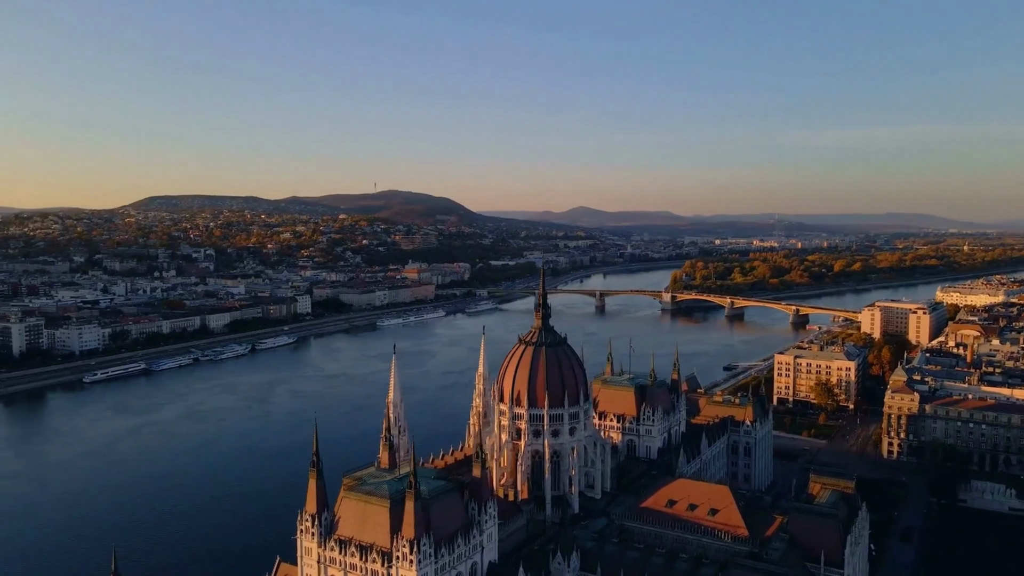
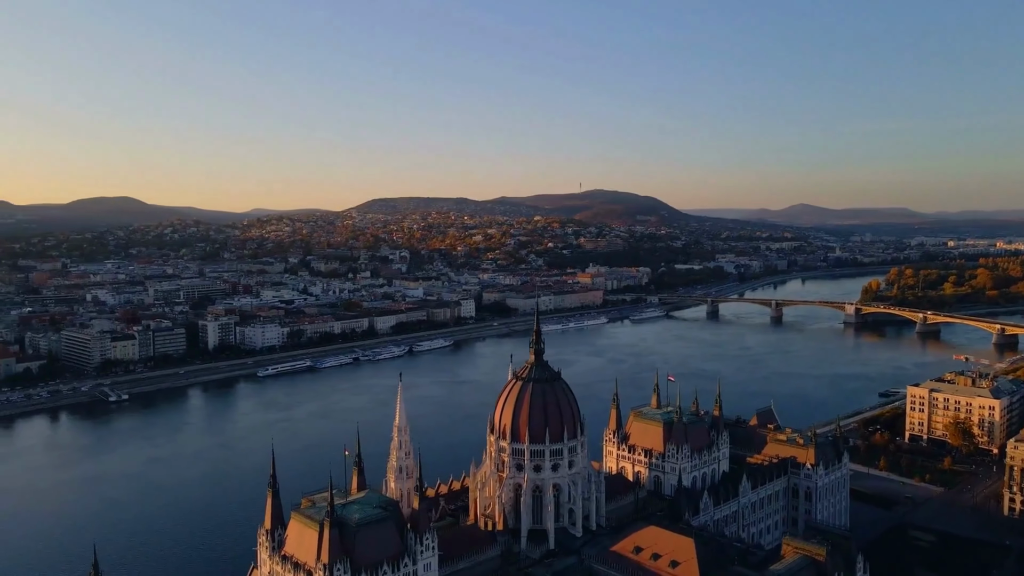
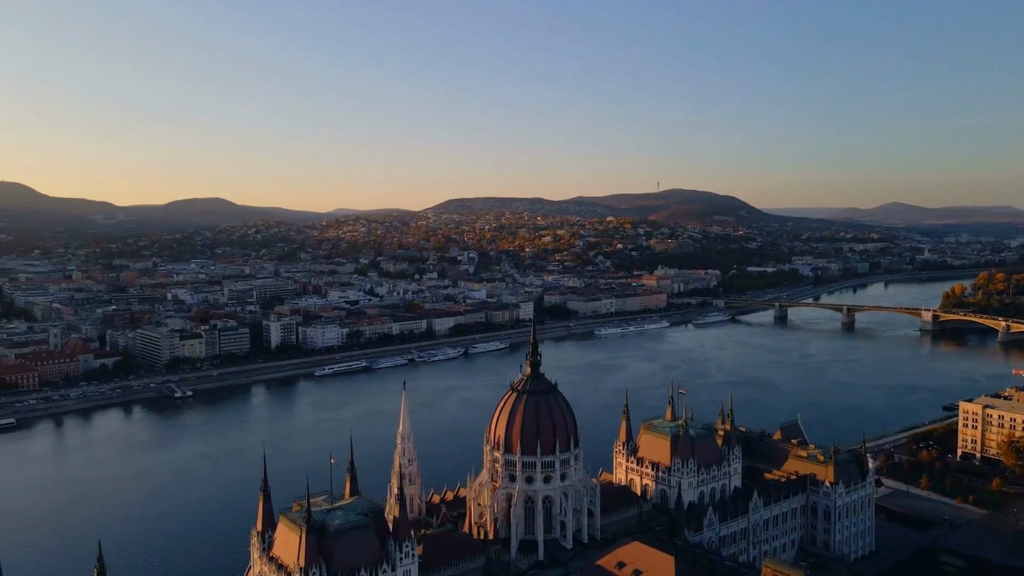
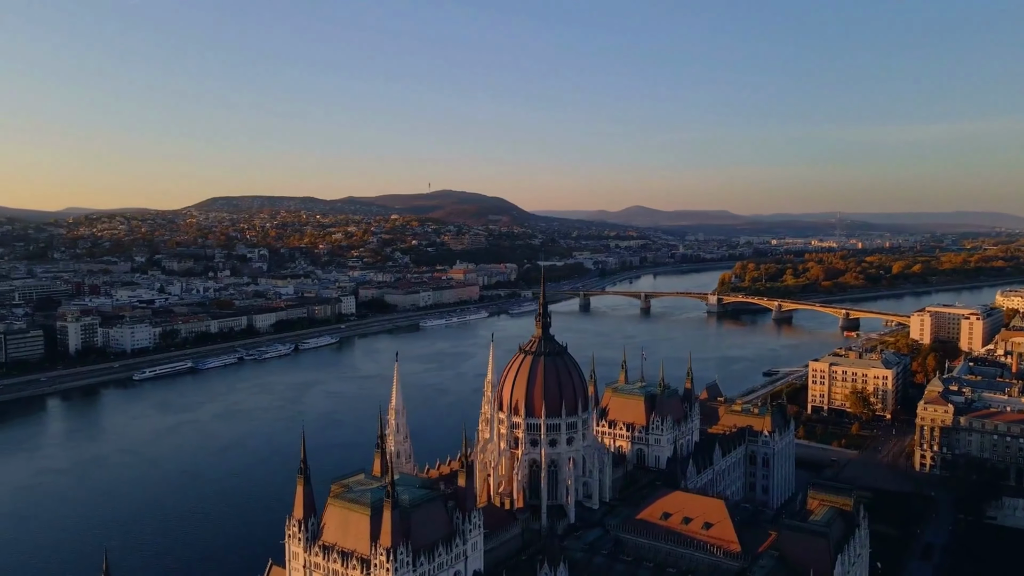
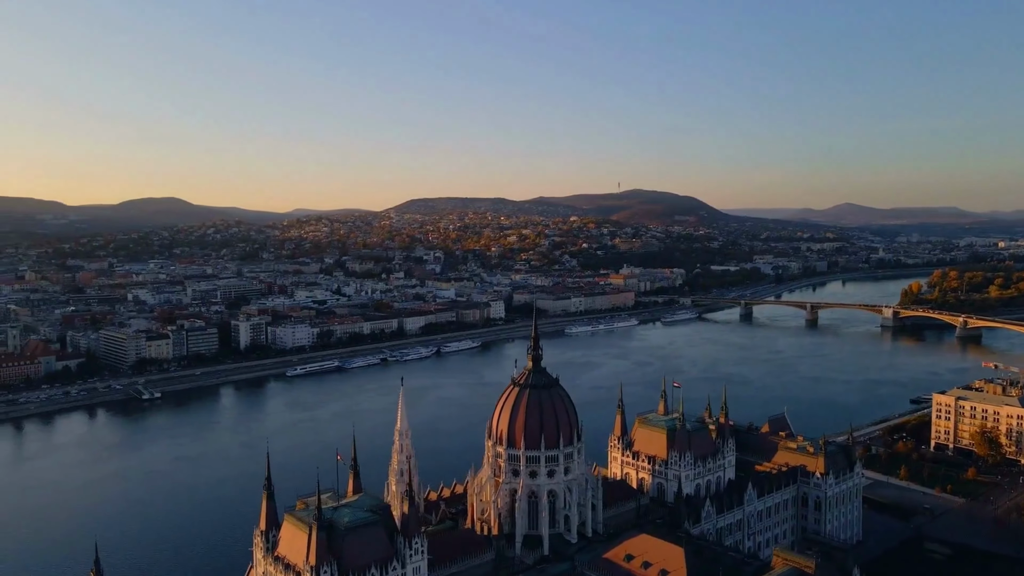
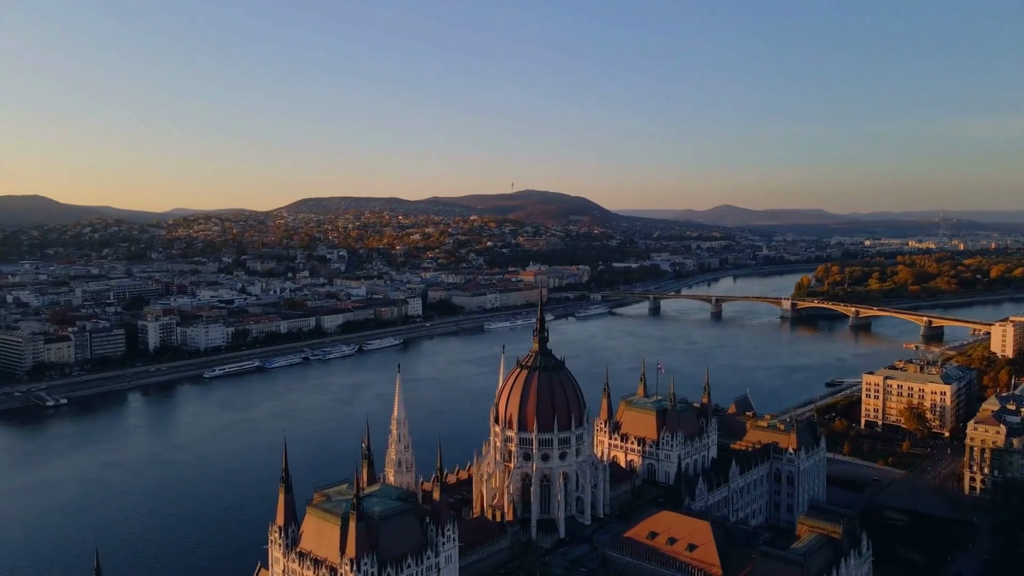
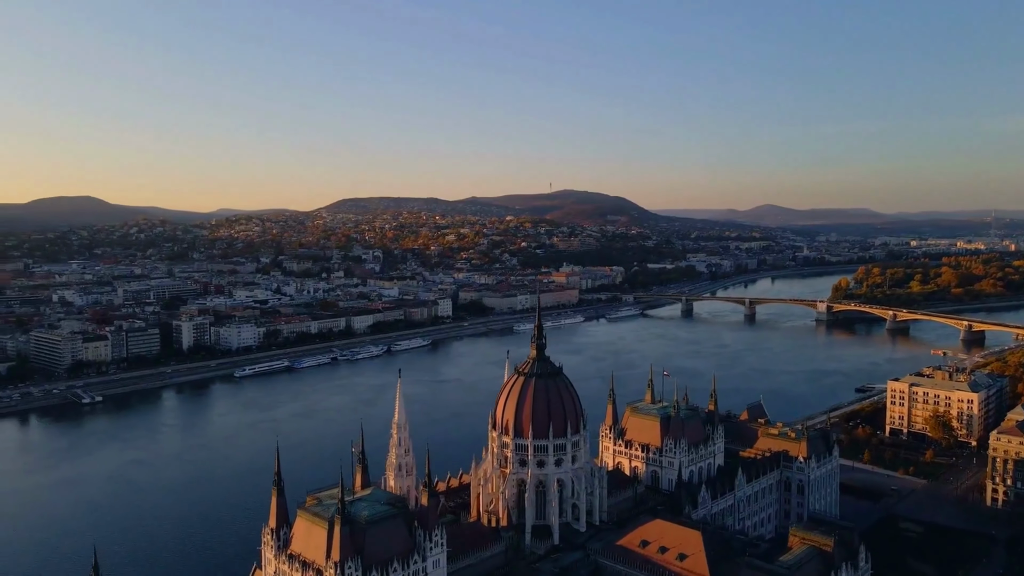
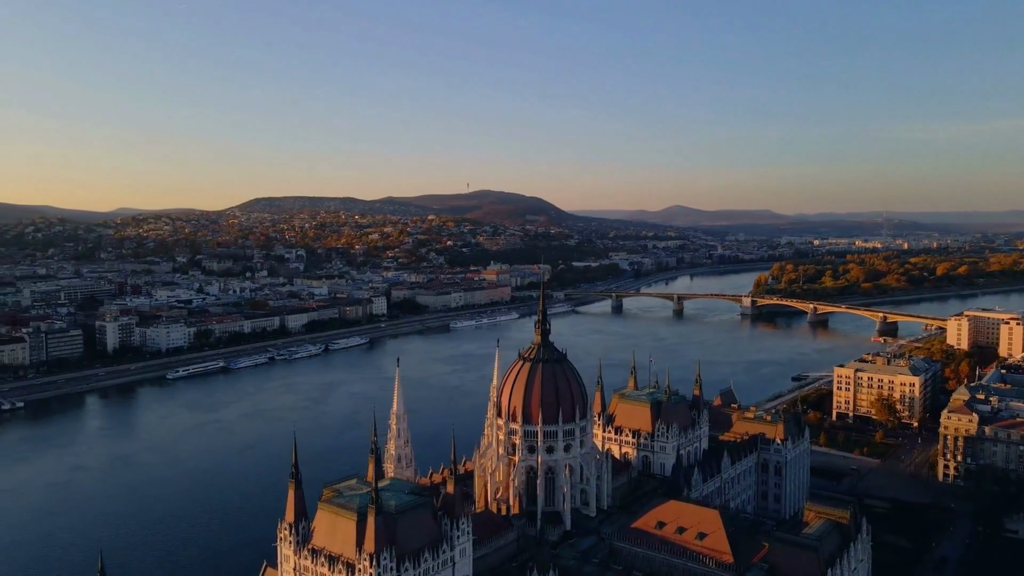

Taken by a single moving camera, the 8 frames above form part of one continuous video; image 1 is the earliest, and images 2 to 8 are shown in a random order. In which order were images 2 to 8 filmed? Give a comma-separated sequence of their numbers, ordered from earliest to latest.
4, 8, 6, 7, 2, 5, 3
